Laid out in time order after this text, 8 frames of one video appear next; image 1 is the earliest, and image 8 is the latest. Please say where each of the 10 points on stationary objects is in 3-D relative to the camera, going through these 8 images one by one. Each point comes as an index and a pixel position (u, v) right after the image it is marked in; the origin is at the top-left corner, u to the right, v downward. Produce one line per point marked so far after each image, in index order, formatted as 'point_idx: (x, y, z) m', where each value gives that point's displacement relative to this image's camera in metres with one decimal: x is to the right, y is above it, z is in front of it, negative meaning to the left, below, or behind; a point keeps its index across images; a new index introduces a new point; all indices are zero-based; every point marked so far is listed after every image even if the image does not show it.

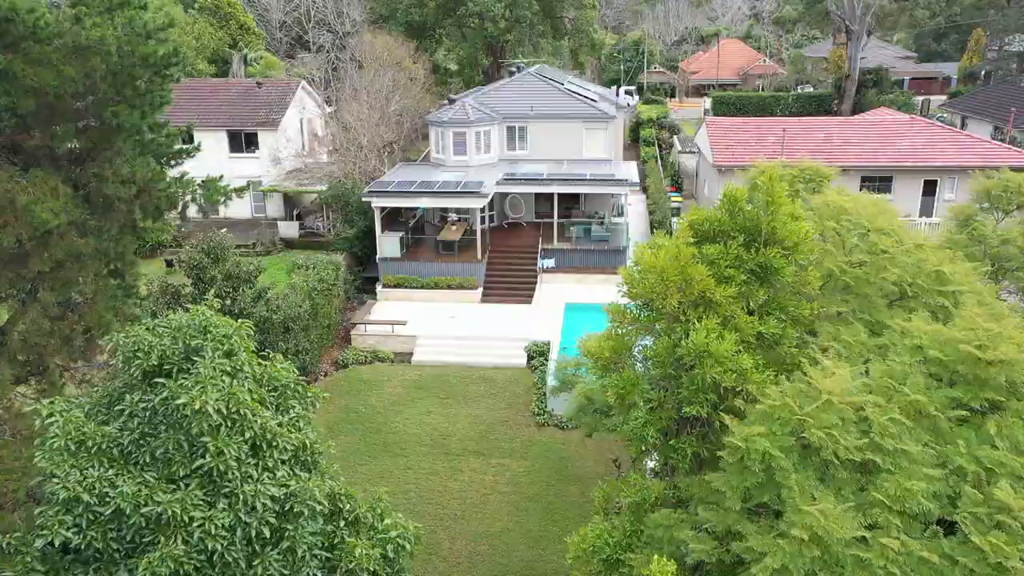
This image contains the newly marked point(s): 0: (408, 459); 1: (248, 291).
0: (-2.5, -4.1, +18.1) m
1: (-5.7, -0.1, +16.0) m
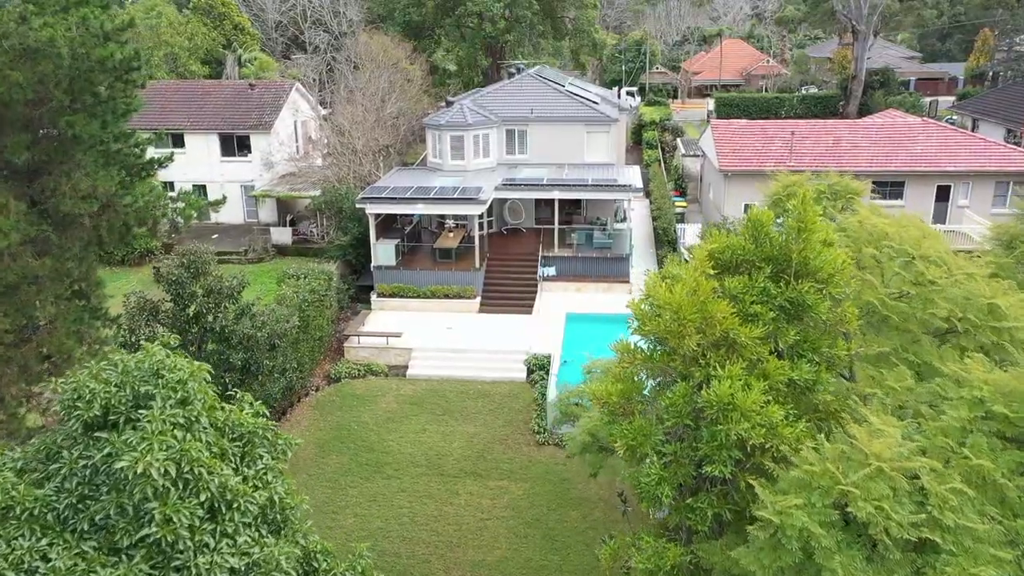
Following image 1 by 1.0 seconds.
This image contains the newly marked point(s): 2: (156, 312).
0: (-2.5, -4.4, +17.2) m
1: (-5.7, -0.4, +15.1) m
2: (-7.0, -0.5, +14.7) m
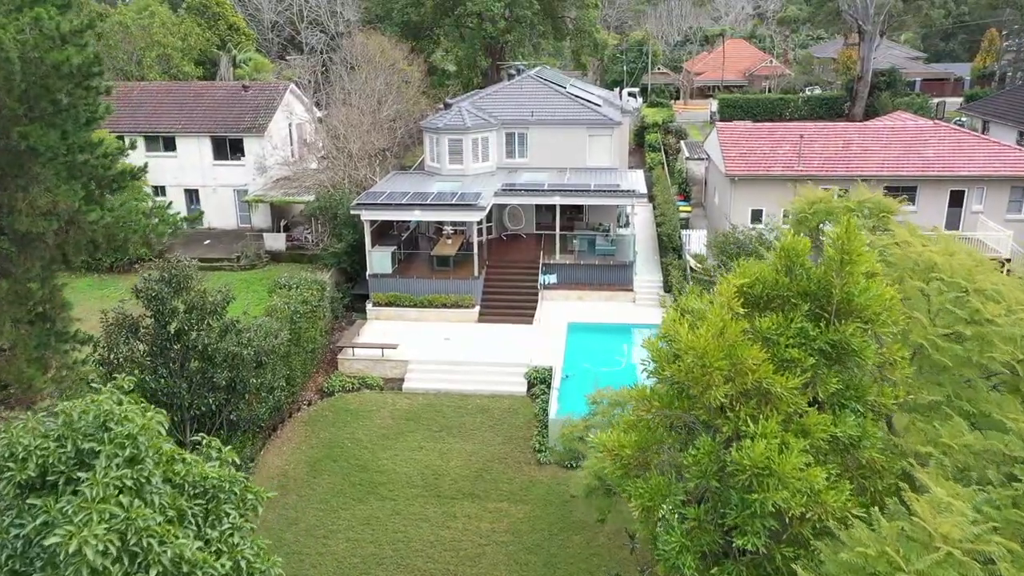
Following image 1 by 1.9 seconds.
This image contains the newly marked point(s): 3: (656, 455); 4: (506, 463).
0: (-2.5, -4.7, +16.4) m
1: (-5.7, -0.7, +14.3) m
2: (-7.0, -0.8, +13.9) m
3: (+1.2, -1.3, +6.0) m
4: (-0.1, -4.1, +17.6) m
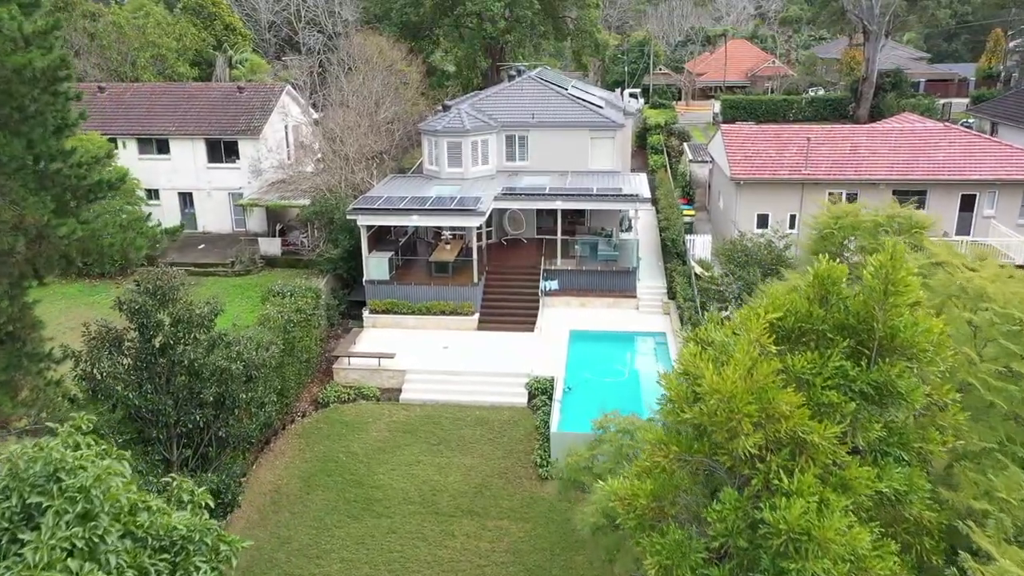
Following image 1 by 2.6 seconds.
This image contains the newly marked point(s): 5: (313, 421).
0: (-2.5, -4.9, +15.7) m
1: (-5.7, -0.9, +13.7) m
2: (-7.0, -1.0, +13.3) m
3: (+1.2, -1.6, +5.4) m
4: (-0.1, -4.3, +17.0) m
5: (-5.2, -3.5, +19.5) m
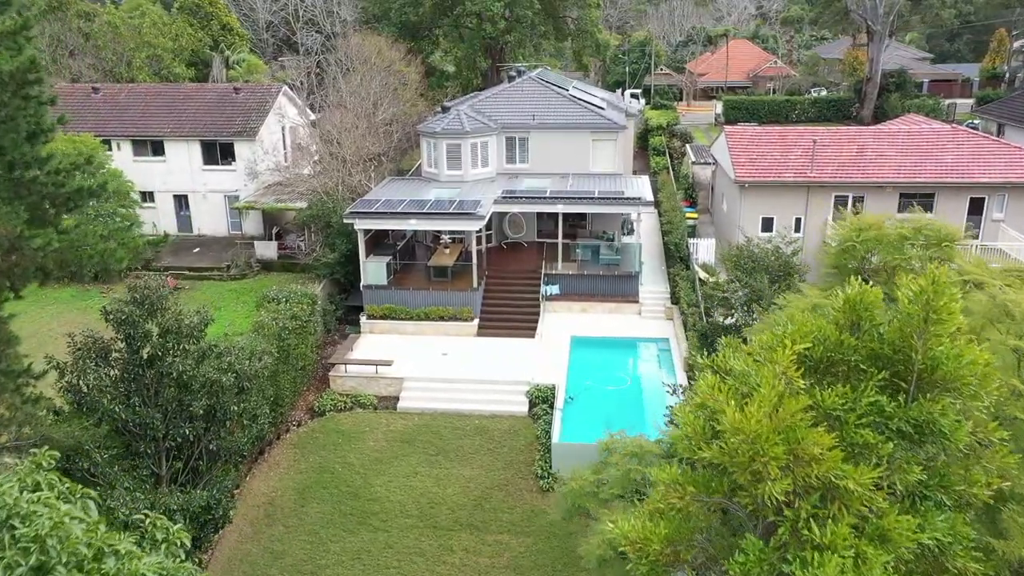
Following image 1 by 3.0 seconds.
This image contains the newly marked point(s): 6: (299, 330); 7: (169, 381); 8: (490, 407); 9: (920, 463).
0: (-2.5, -5.1, +15.3) m
1: (-5.7, -1.1, +13.2) m
2: (-7.0, -1.1, +12.8) m
3: (+1.2, -1.7, +4.9) m
4: (-0.1, -4.5, +16.6) m
5: (-5.2, -3.6, +19.0) m
6: (-5.7, -1.1, +19.9) m
7: (-6.0, -1.6, +13.0) m
8: (-0.6, -3.2, +19.8) m
9: (+2.6, -1.1, +4.8) m
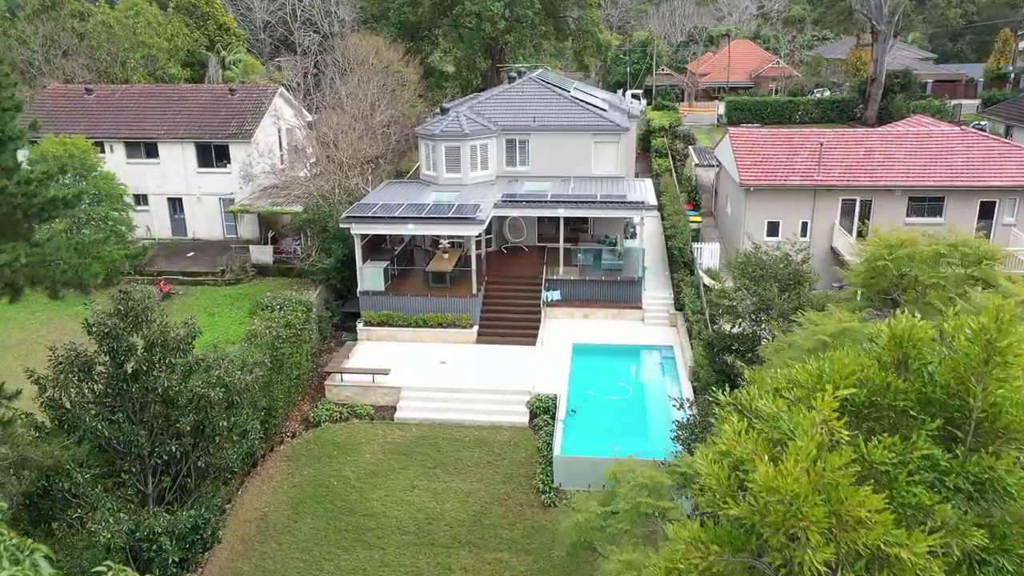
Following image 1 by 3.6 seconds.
0: (-2.5, -5.3, +14.7) m
1: (-5.7, -1.3, +12.7) m
2: (-7.0, -1.3, +12.3) m
3: (+1.2, -1.9, +4.4) m
4: (-0.1, -4.7, +16.0) m
5: (-5.2, -3.8, +18.5) m
6: (-5.7, -1.3, +19.3) m
7: (-6.0, -1.8, +12.4) m
8: (-0.6, -3.4, +19.2) m
9: (+2.6, -1.3, +4.2) m
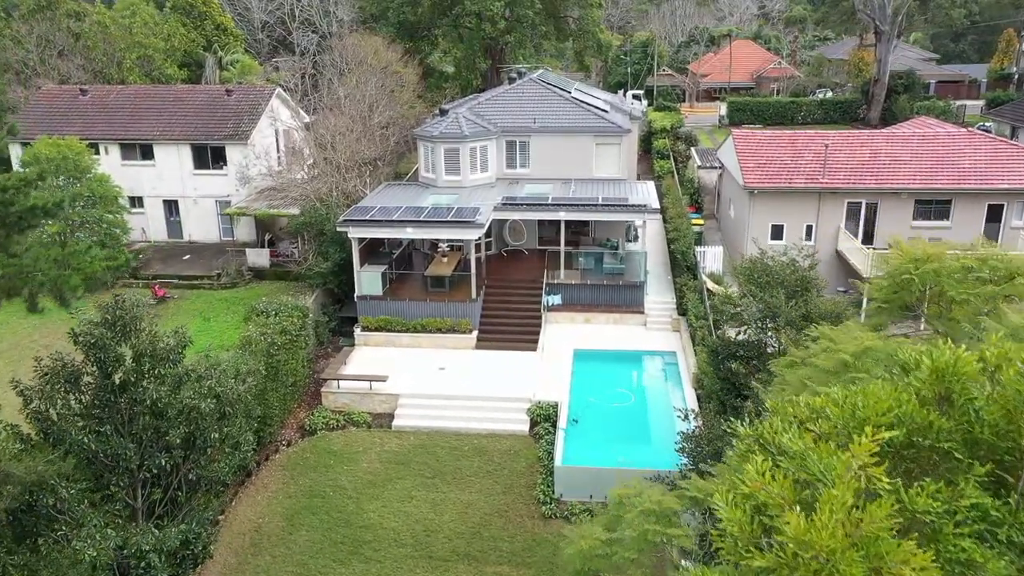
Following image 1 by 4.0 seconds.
0: (-2.5, -5.4, +14.4) m
1: (-5.7, -1.4, +12.3) m
2: (-7.0, -1.5, +11.9) m
3: (+1.2, -2.1, +4.0) m
4: (-0.1, -4.8, +15.6) m
5: (-5.2, -4.0, +18.1) m
6: (-5.7, -1.5, +18.9) m
7: (-6.0, -1.9, +12.1) m
8: (-0.6, -3.5, +18.8) m
9: (+2.6, -1.4, +3.8) m
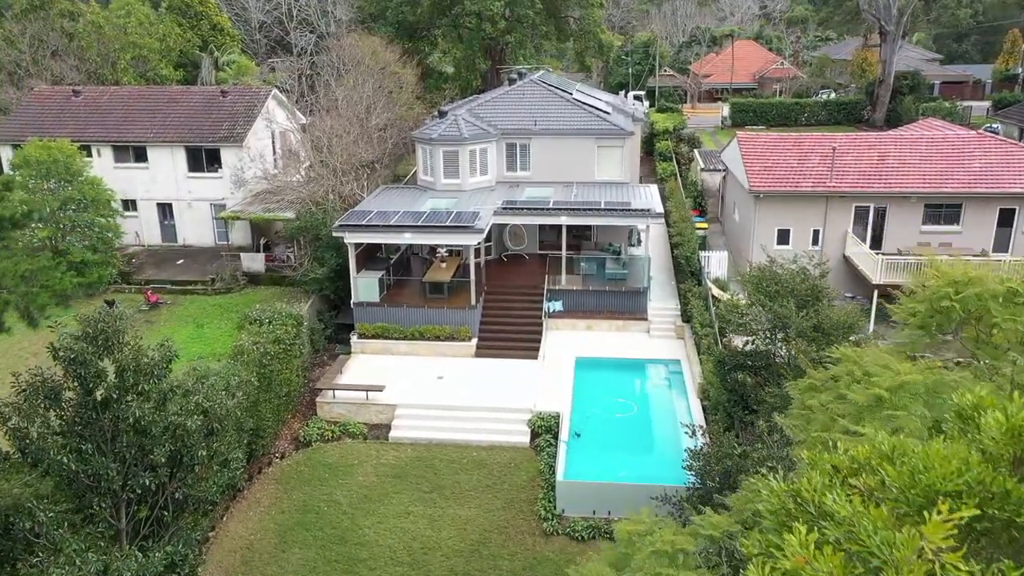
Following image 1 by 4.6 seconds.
0: (-2.5, -5.6, +13.8) m
1: (-5.7, -1.6, +11.7) m
2: (-7.0, -1.6, +11.4) m
3: (+1.2, -2.2, +3.5) m
4: (-0.1, -5.0, +15.1) m
5: (-5.2, -4.1, +17.6) m
6: (-5.7, -1.6, +18.4) m
7: (-5.9, -2.1, +11.5) m
8: (-0.6, -3.7, +18.3) m
9: (+2.6, -1.6, +3.3) m
